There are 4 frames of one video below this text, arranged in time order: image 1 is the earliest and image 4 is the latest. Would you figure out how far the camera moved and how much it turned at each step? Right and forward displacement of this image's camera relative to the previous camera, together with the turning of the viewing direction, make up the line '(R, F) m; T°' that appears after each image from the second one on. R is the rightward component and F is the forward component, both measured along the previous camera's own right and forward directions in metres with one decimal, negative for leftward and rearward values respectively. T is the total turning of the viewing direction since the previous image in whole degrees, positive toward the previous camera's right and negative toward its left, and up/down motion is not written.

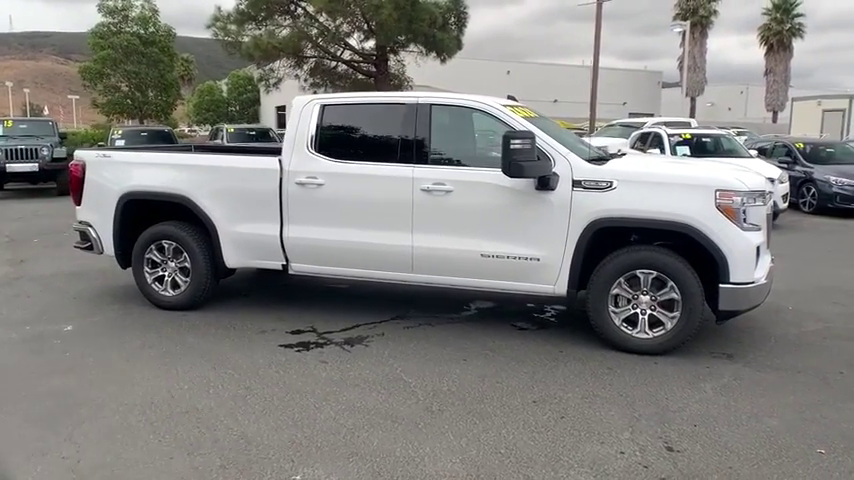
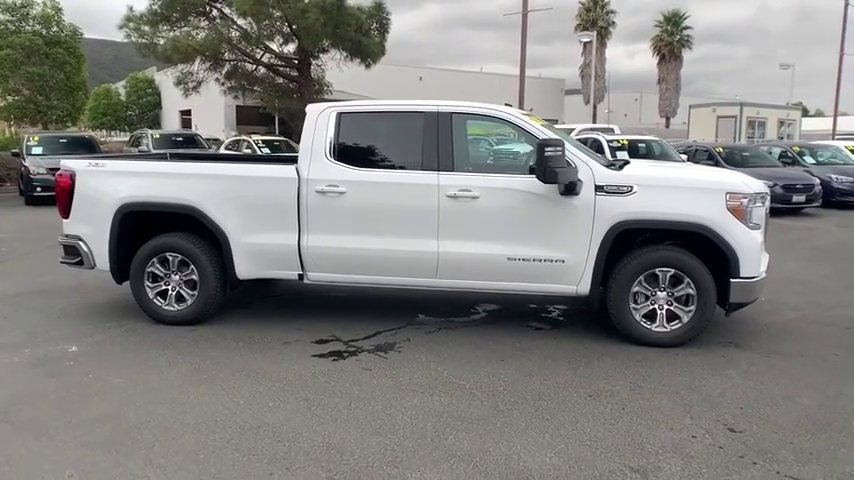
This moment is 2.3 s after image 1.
(-1.0, 0.0) m; +9°
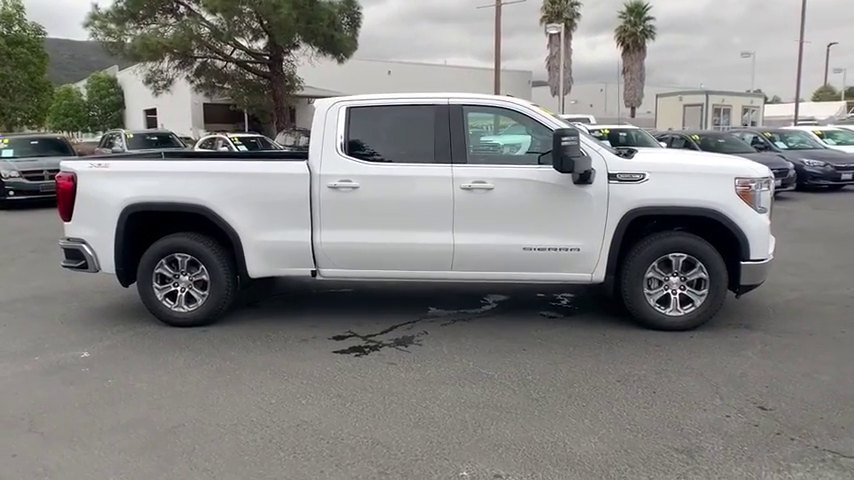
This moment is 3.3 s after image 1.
(-0.4, 0.0) m; +3°
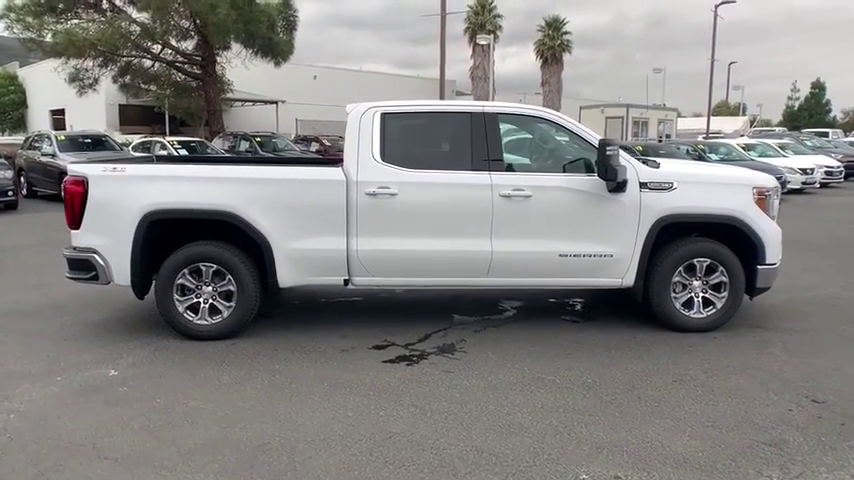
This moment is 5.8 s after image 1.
(-1.1, +0.1) m; +8°
